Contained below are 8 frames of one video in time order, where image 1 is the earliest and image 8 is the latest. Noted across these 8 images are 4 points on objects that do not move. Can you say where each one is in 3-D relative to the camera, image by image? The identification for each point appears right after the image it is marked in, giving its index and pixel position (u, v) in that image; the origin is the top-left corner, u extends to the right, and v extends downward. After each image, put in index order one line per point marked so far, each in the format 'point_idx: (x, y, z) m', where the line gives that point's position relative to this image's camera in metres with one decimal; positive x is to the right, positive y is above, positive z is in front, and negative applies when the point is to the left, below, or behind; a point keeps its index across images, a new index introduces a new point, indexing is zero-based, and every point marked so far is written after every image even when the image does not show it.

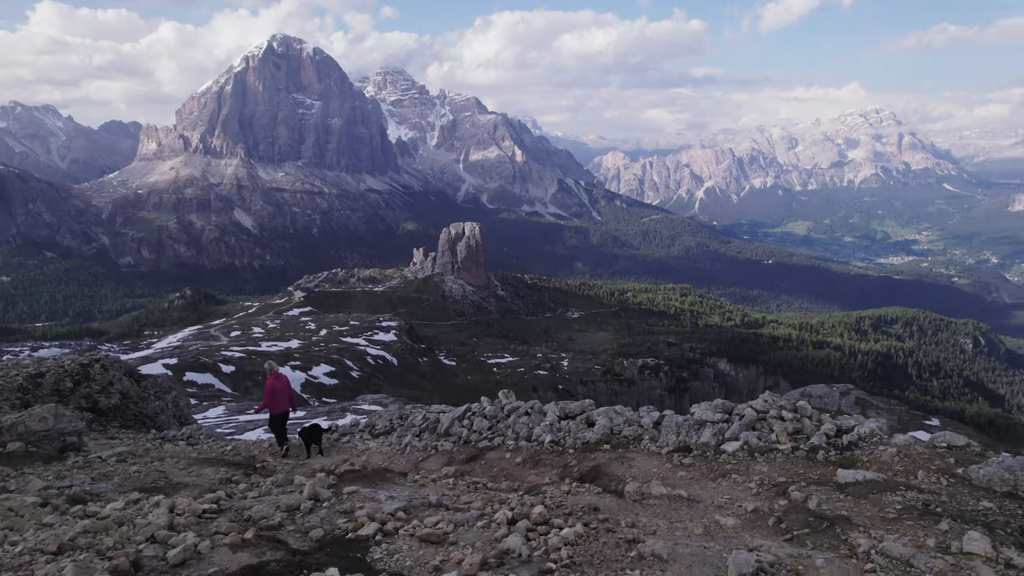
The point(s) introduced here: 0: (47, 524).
0: (-11.6, -5.7, +17.8) m
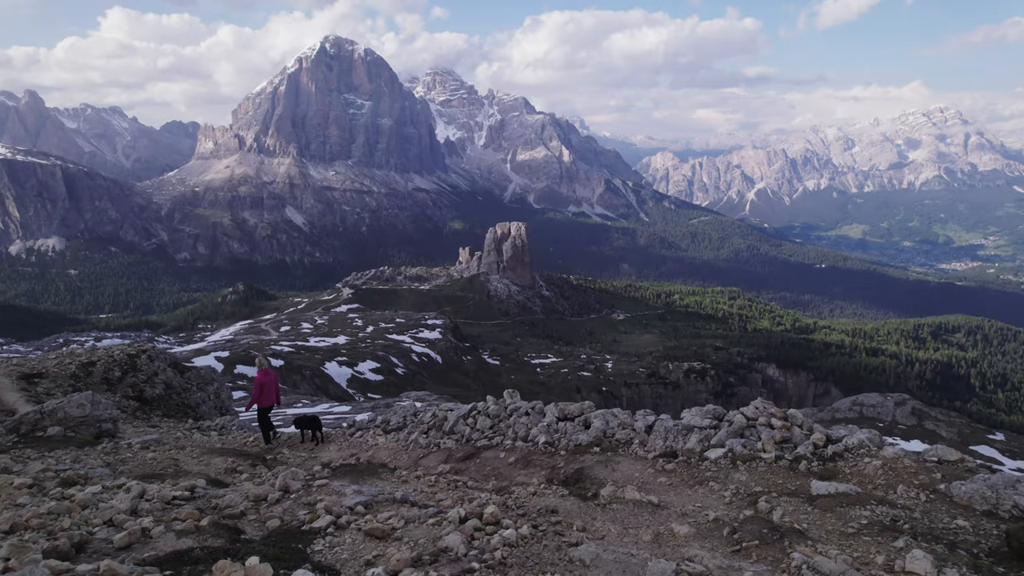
0: (-12.8, -5.5, +18.8) m
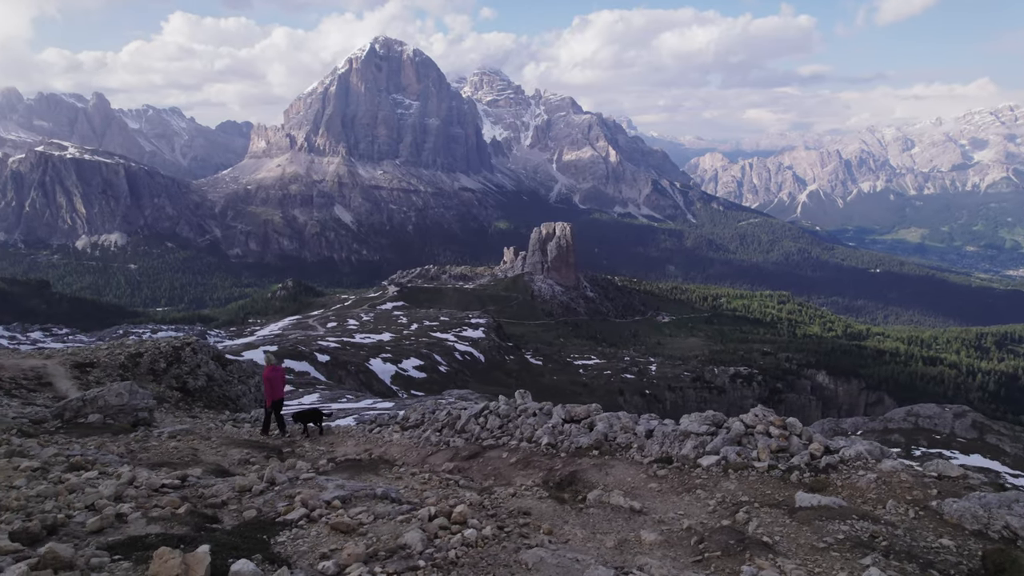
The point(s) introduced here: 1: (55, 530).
0: (-13.6, -5.3, +19.7) m
1: (-10.1, -5.3, +16.1) m
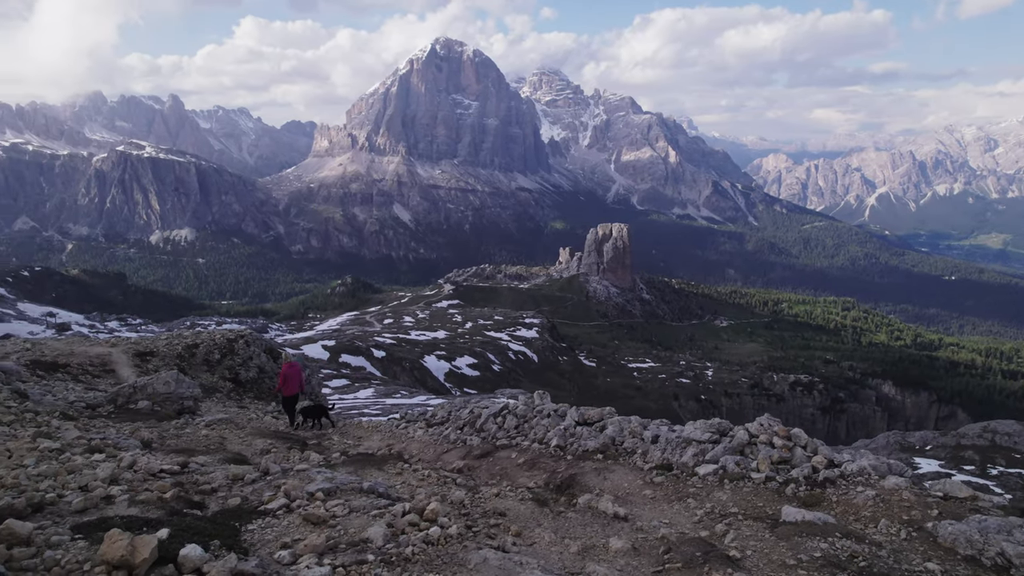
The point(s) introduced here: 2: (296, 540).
0: (-14.1, -5.0, +20.9) m
1: (-11.0, -5.1, +17.0) m
2: (-4.8, -5.7, +16.4) m
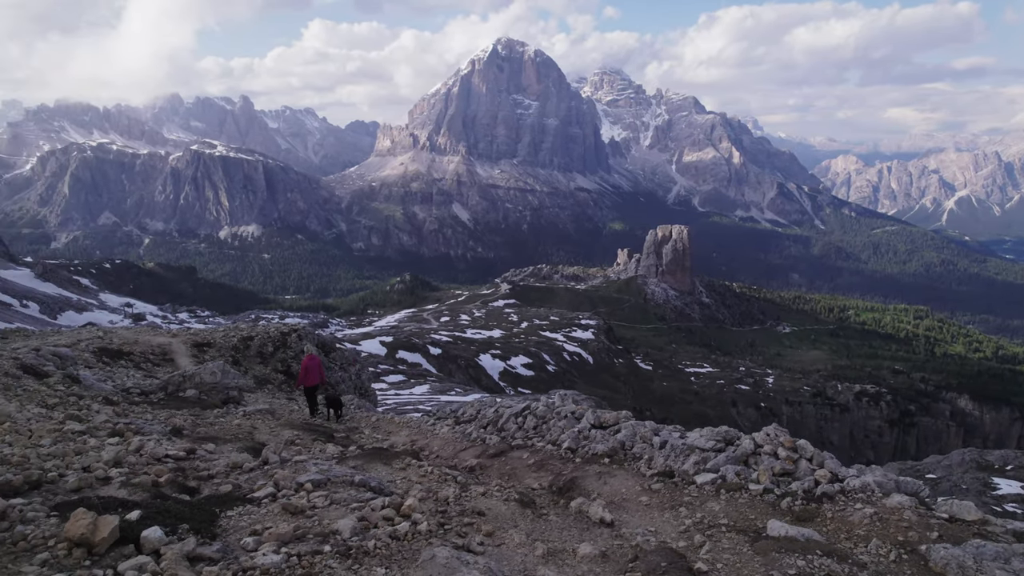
0: (-14.5, -4.7, +22.1) m
1: (-11.7, -4.9, +17.9) m
2: (-5.6, -5.6, +16.8) m
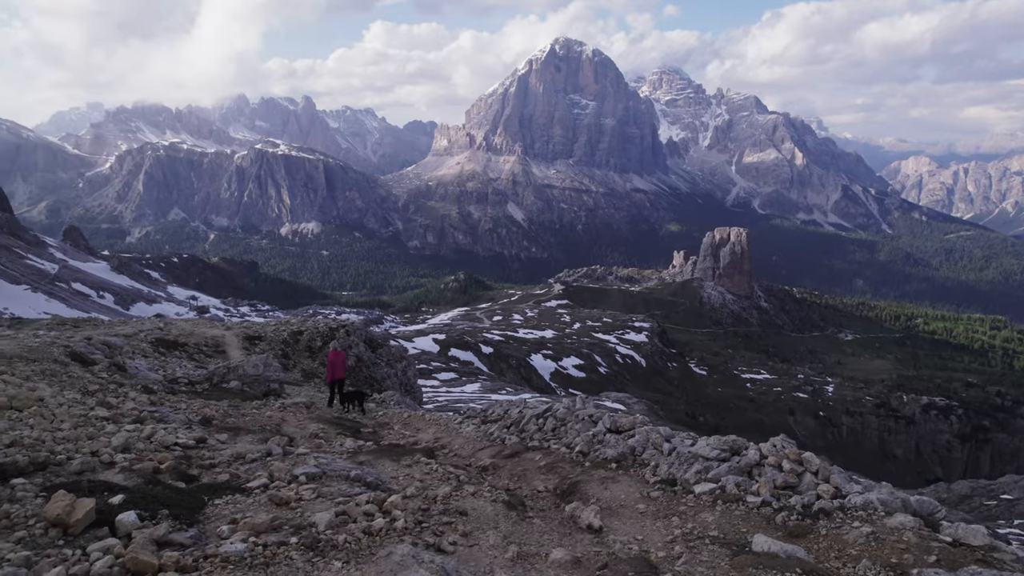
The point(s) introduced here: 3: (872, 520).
0: (-14.6, -4.5, +23.3) m
1: (-12.2, -4.7, +18.9) m
2: (-6.3, -5.5, +17.3) m
3: (+9.6, -6.1, +19.3) m
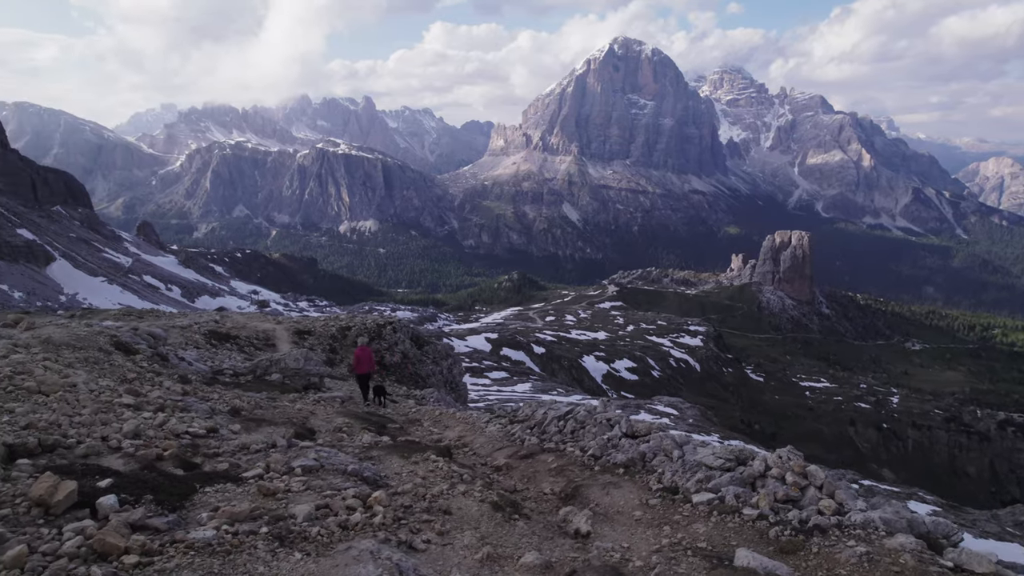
0: (-14.7, -4.2, +24.4) m
1: (-12.6, -4.4, +19.8) m
2: (-6.9, -5.4, +17.7) m
3: (+9.1, -6.3, +18.4) m
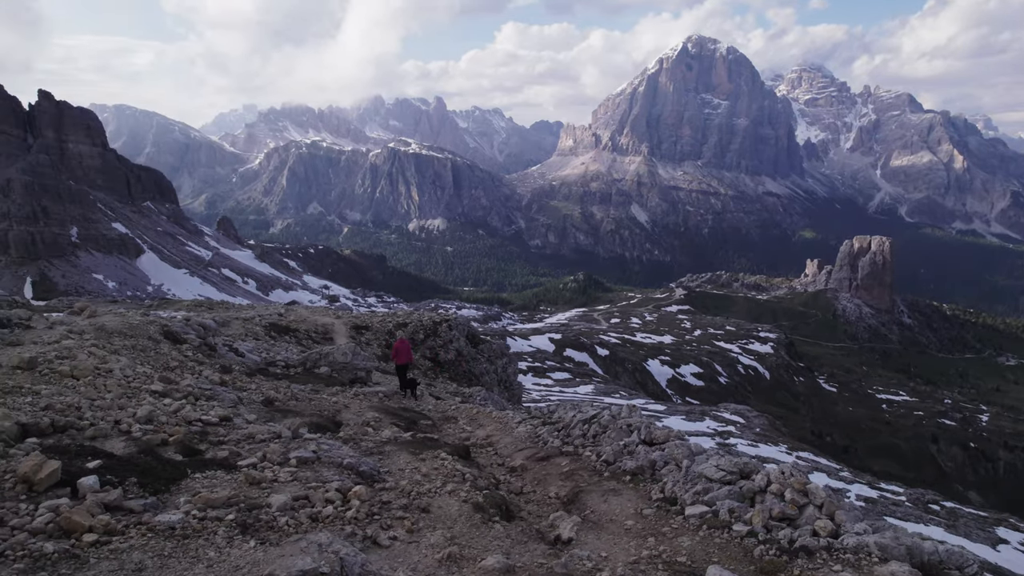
0: (-14.6, -3.9, +25.8) m
1: (-13.1, -4.1, +21.0) m
2: (-7.6, -5.2, +18.3) m
3: (+8.3, -6.5, +17.4) m
